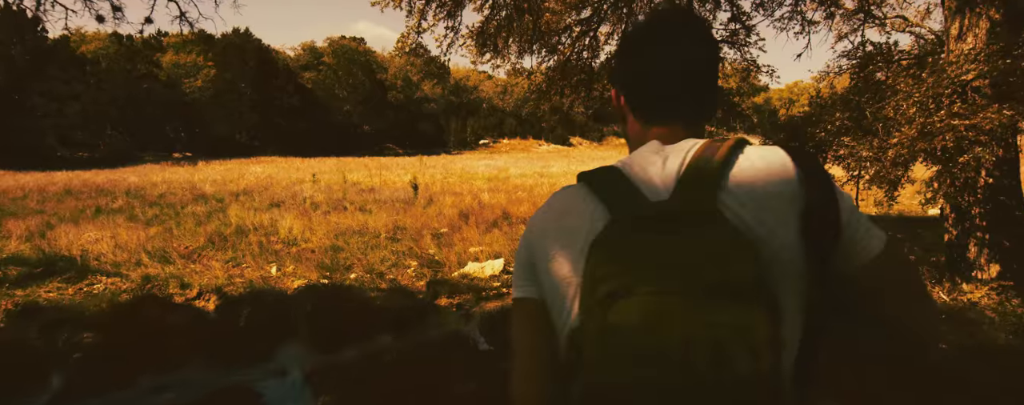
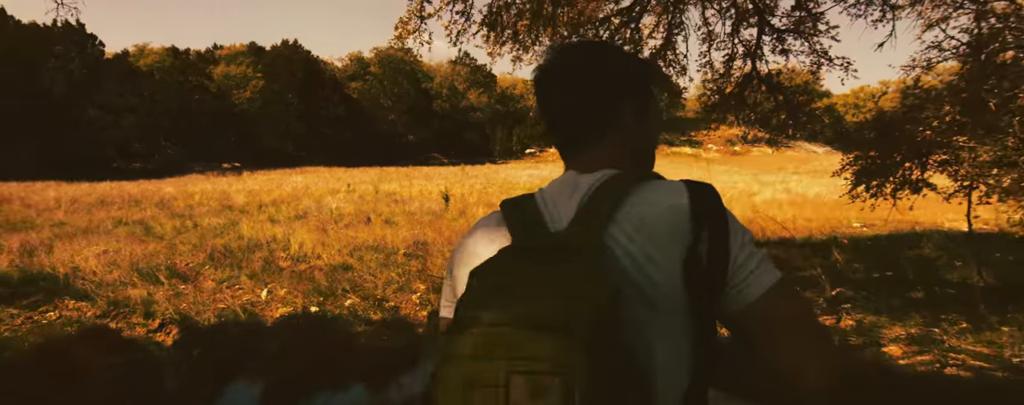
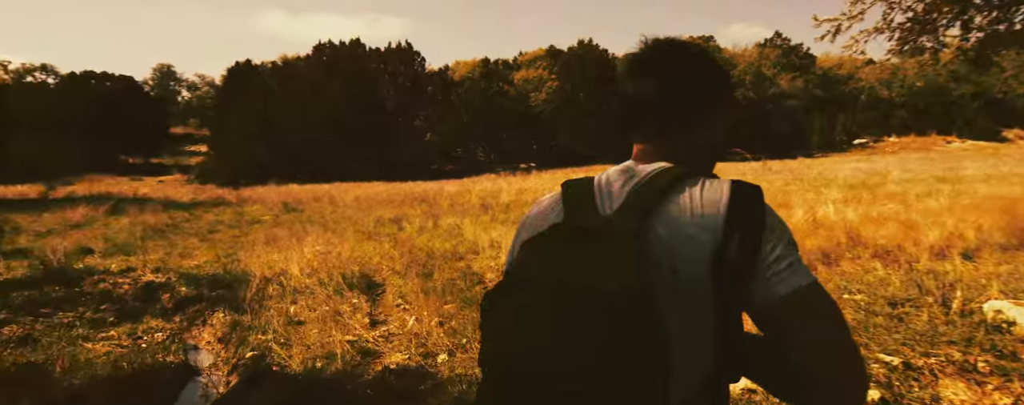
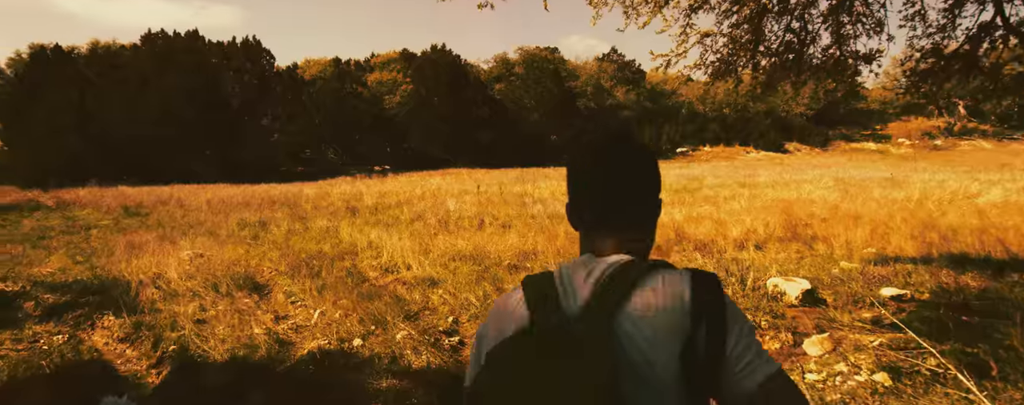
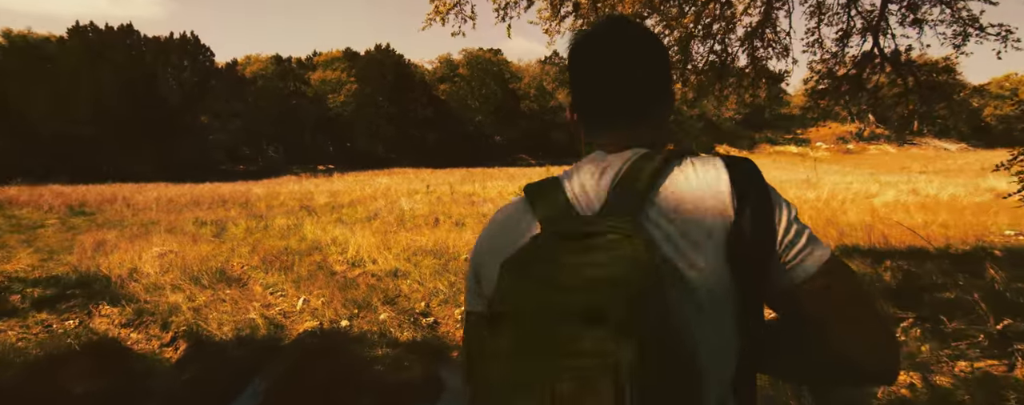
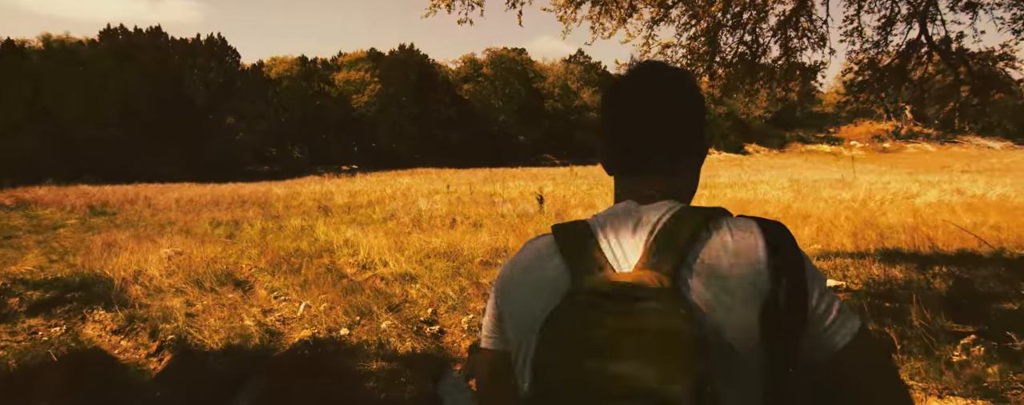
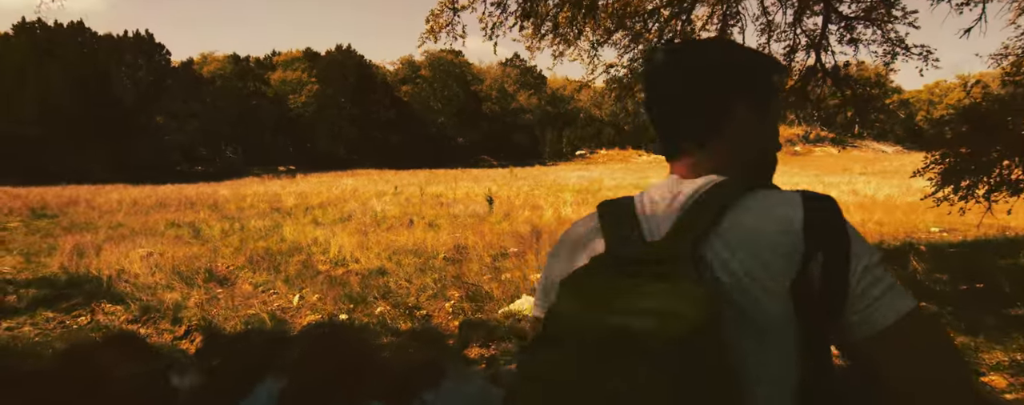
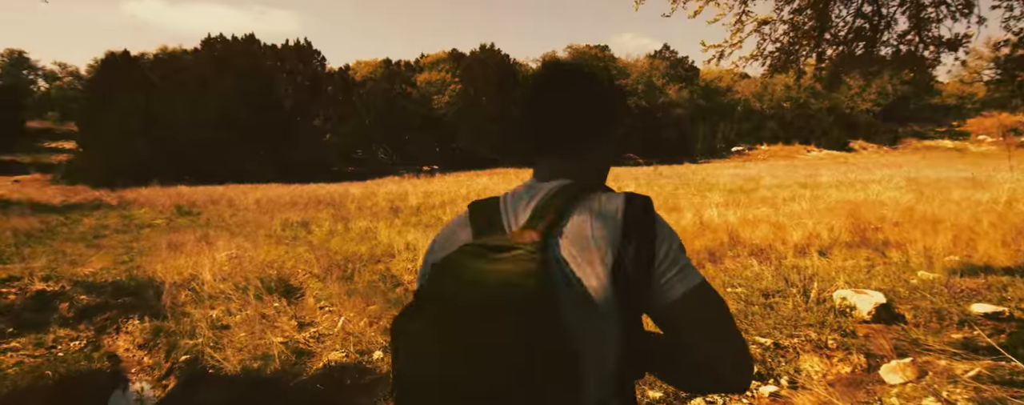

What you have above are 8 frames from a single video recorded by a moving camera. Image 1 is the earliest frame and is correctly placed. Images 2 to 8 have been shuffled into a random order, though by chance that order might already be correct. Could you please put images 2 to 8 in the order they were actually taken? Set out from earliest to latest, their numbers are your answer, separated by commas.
2, 7, 5, 6, 4, 8, 3
